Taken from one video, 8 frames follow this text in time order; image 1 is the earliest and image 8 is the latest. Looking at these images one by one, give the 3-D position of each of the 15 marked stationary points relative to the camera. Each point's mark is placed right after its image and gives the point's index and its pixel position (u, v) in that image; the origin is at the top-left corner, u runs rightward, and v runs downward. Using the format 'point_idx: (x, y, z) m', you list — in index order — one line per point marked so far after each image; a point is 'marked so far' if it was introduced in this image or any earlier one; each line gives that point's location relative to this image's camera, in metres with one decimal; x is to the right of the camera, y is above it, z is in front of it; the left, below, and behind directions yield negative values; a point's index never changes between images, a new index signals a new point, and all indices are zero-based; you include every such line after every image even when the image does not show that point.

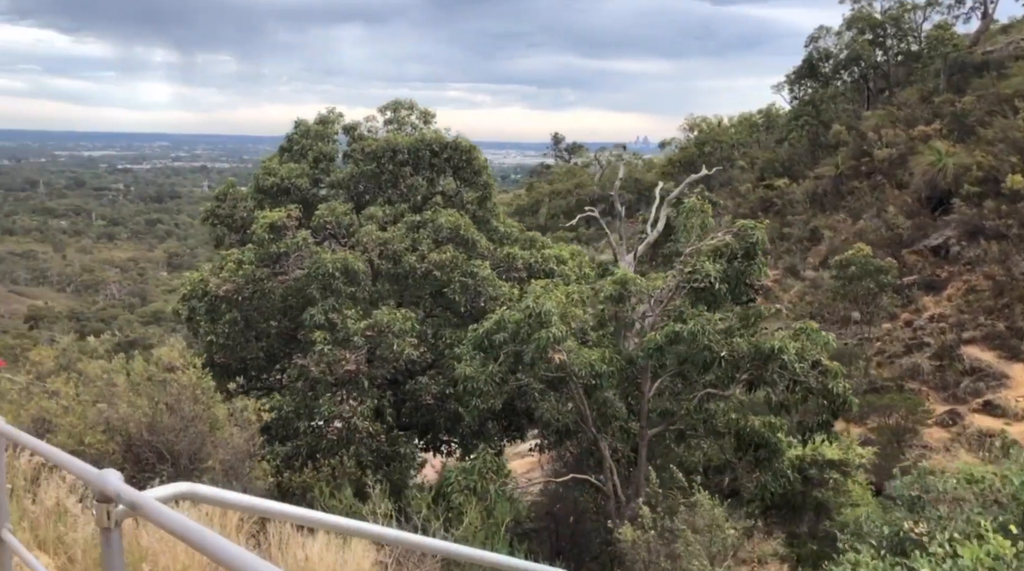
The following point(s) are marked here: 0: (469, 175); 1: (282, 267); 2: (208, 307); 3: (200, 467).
0: (-0.5, +1.5, +11.7) m
1: (-2.7, +0.2, +10.3) m
2: (-3.6, -0.3, +10.6) m
3: (-2.3, -1.4, +6.7) m
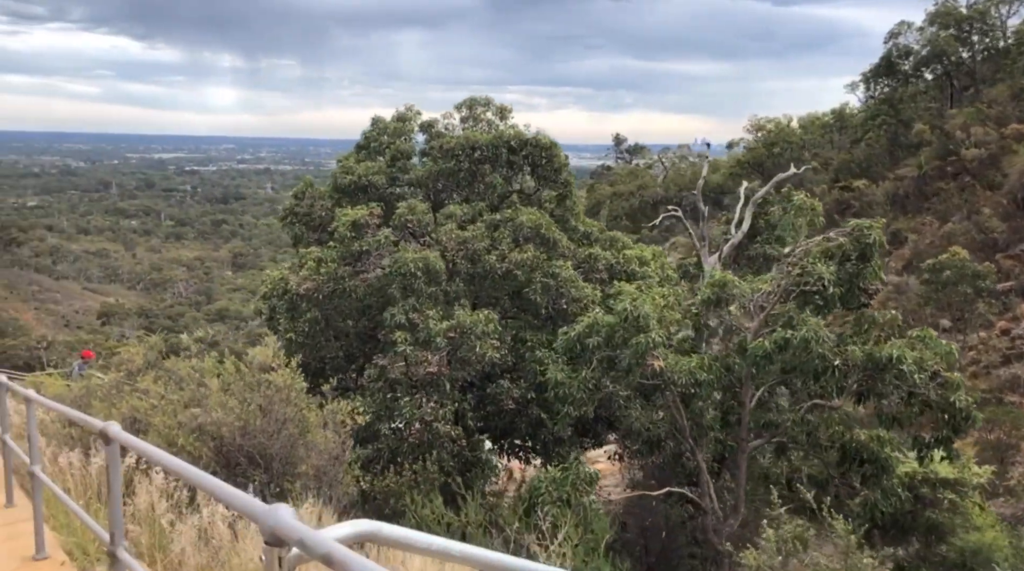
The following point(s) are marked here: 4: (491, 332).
0: (+0.5, +1.4, +11.4) m
1: (-1.7, +0.2, +10.1) m
2: (-2.7, -0.2, +10.6) m
3: (-1.6, -1.4, +6.5) m
4: (-0.2, -0.5, +9.0) m
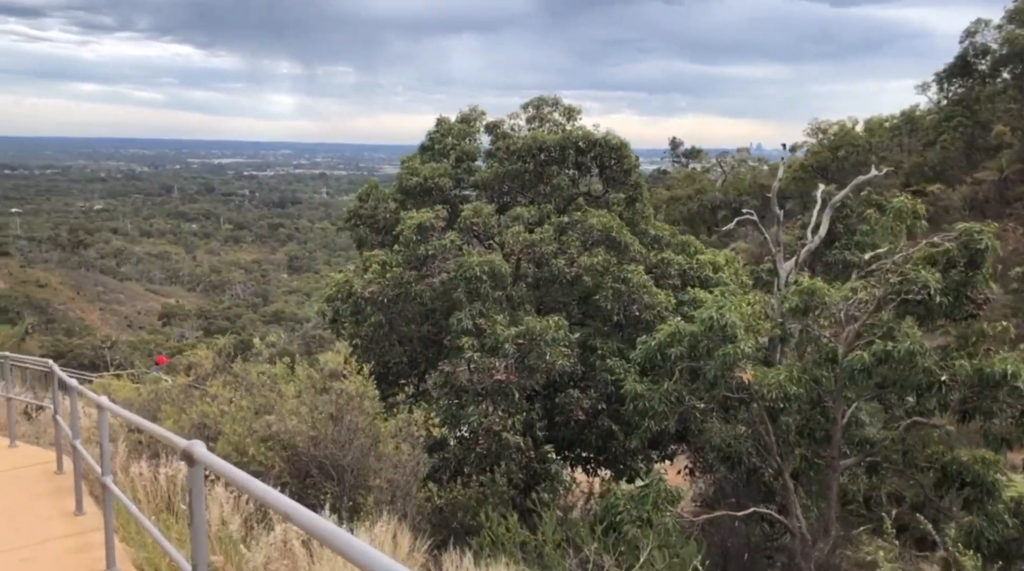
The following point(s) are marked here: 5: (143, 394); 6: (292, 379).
0: (+1.4, +1.4, +11.1) m
1: (-1.0, +0.2, +9.9) m
2: (-1.9, -0.3, +10.4) m
3: (-1.0, -1.4, +6.3) m
4: (+0.5, -0.5, +8.7) m
5: (-3.2, -0.9, +7.5) m
6: (-1.7, -0.8, +7.0) m
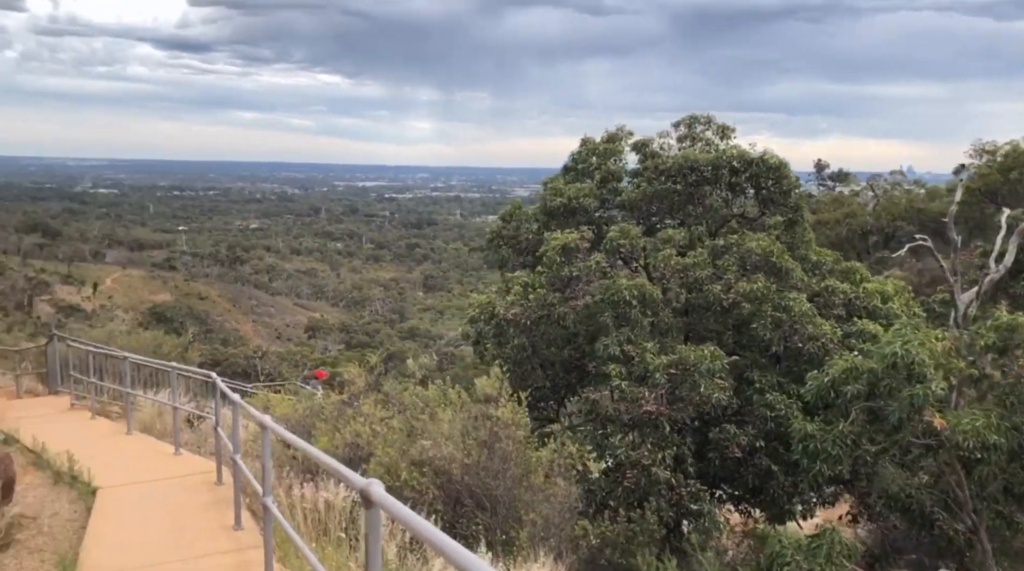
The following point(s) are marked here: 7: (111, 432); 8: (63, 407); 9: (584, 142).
0: (+3.2, +1.0, +10.5) m
1: (+0.7, -0.1, +9.6) m
2: (-0.2, -0.5, +10.2) m
3: (0.0, -1.6, +6.0) m
4: (+1.9, -0.8, +8.2) m
5: (-1.9, -1.1, +7.6) m
6: (-0.6, -0.9, +6.8) m
7: (-4.5, -1.6, +10.0) m
8: (-6.1, -1.6, +11.9) m
9: (+1.0, +2.0, +12.5) m
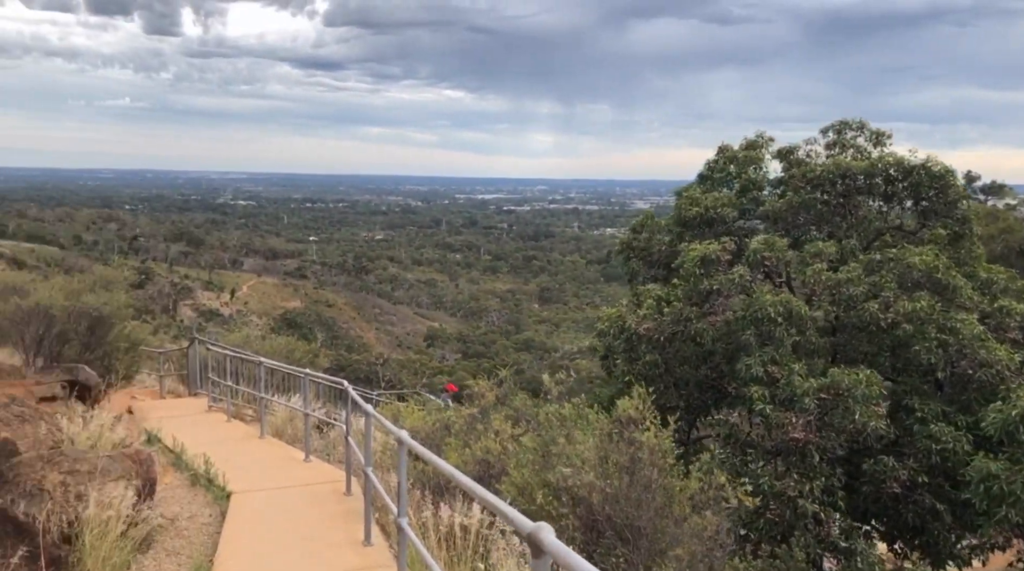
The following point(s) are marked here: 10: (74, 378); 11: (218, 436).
0: (+4.7, +0.8, +9.6) m
1: (+2.0, -0.2, +9.1) m
2: (+1.3, -0.7, +9.8) m
3: (+0.9, -1.6, +5.6) m
4: (+3.1, -0.9, +7.5) m
5: (-0.8, -1.1, +7.4) m
6: (+0.5, -1.0, +6.5) m
7: (-3.1, -1.7, +10.1) m
8: (-4.3, -1.7, +12.2) m
9: (+2.8, +1.8, +11.9) m
10: (-5.1, -1.1, +10.2) m
11: (-3.4, -1.7, +10.1) m
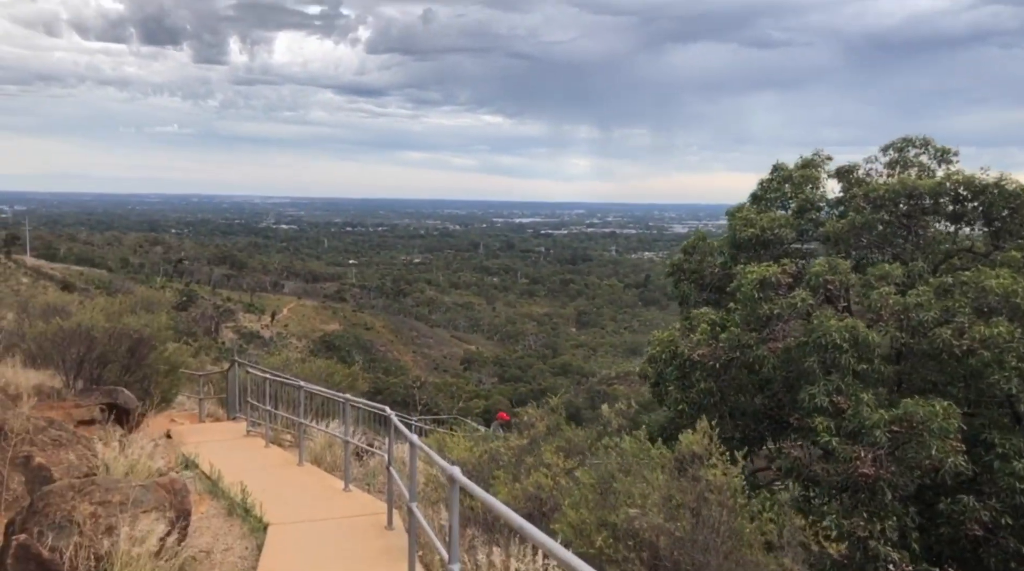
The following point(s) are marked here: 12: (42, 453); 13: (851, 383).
0: (+5.1, +0.6, +9.1) m
1: (+2.5, -0.5, +8.6) m
2: (+1.8, -0.9, +9.4) m
3: (+1.2, -1.8, +5.1) m
4: (+3.5, -1.1, +7.0) m
5: (-0.4, -1.3, +7.0) m
6: (+0.8, -1.2, +6.1) m
7: (-2.5, -2.0, +9.8) m
8: (-3.7, -2.0, +12.0) m
9: (+3.4, +1.5, +11.5) m
10: (-4.6, -1.3, +10.0) m
11: (-2.9, -2.0, +9.8) m
12: (-3.8, -1.4, +7.2) m
13: (+3.0, -0.9, +7.7) m
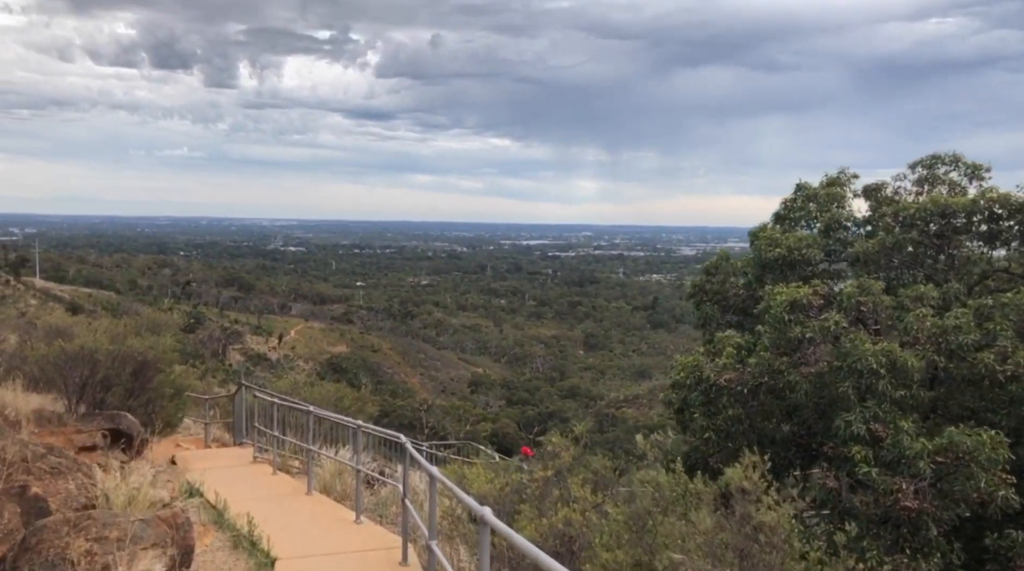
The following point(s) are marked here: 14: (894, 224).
0: (+5.3, +0.3, +8.7) m
1: (+2.7, -0.7, +8.3) m
2: (+2.0, -1.2, +9.0) m
3: (+1.3, -1.9, +4.7) m
4: (+3.7, -1.3, +6.6) m
5: (-0.2, -1.5, +6.6) m
6: (+1.0, -1.3, +5.7) m
7: (-2.4, -2.2, +9.4) m
8: (-3.5, -2.3, +11.6) m
9: (+3.6, +1.2, +11.1) m
10: (-4.4, -1.5, +9.7) m
11: (-2.7, -2.2, +9.5) m
12: (-3.7, -1.5, +6.8) m
13: (+3.2, -1.0, +7.4) m
14: (+4.0, +0.7, +9.3) m
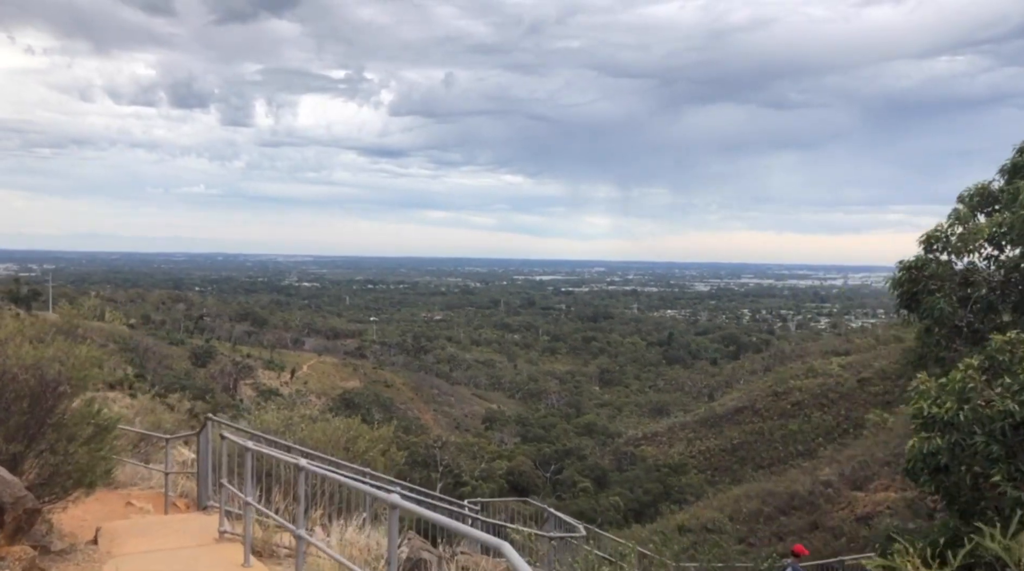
0: (+6.2, +0.6, +4.7) m
1: (+3.5, -0.4, +4.3) m
2: (+2.8, -0.9, +5.0) m
3: (+2.1, -1.5, +0.7) m
4: (+4.5, -1.0, +2.6) m
5: (+0.6, -1.2, +2.7) m
6: (+1.8, -0.9, +1.7) m
7: (-1.5, -2.0, +5.5) m
8: (-2.7, -2.2, +7.7) m
9: (+4.5, +1.4, +7.2) m
10: (-3.5, -1.3, +5.8) m
11: (-1.8, -2.0, +5.5) m
12: (-2.9, -1.2, +2.9) m
13: (+4.0, -0.7, +3.4) m
14: (+4.9, +0.9, +5.4) m
